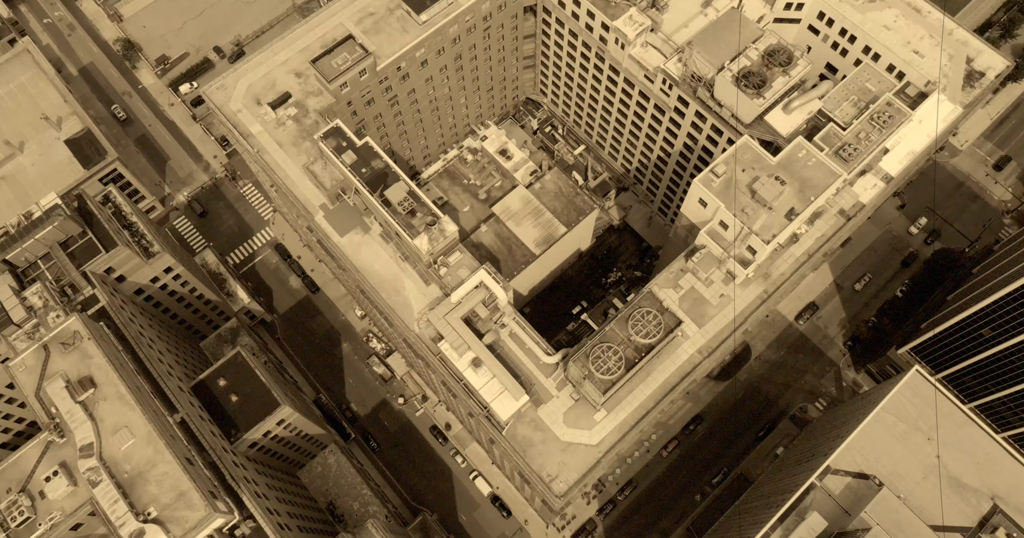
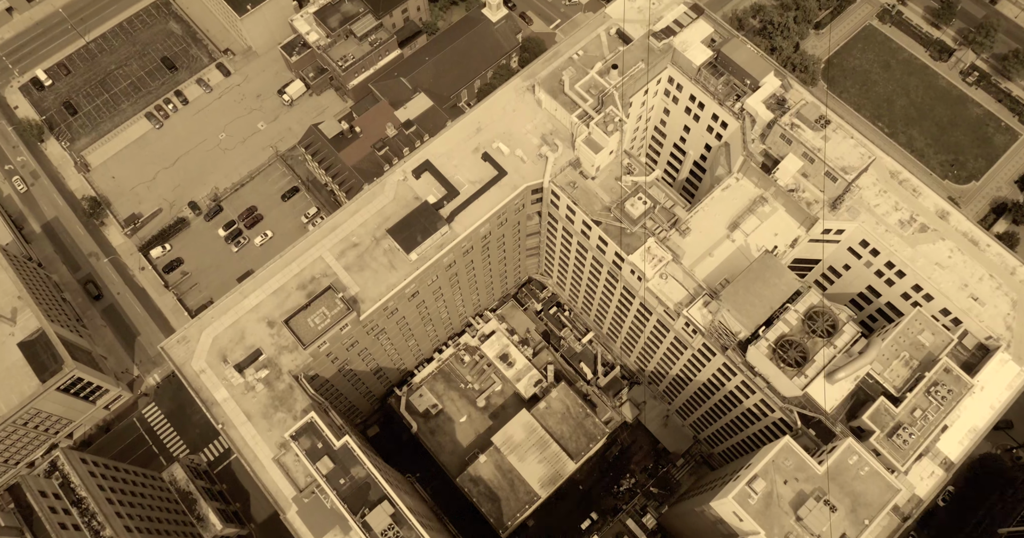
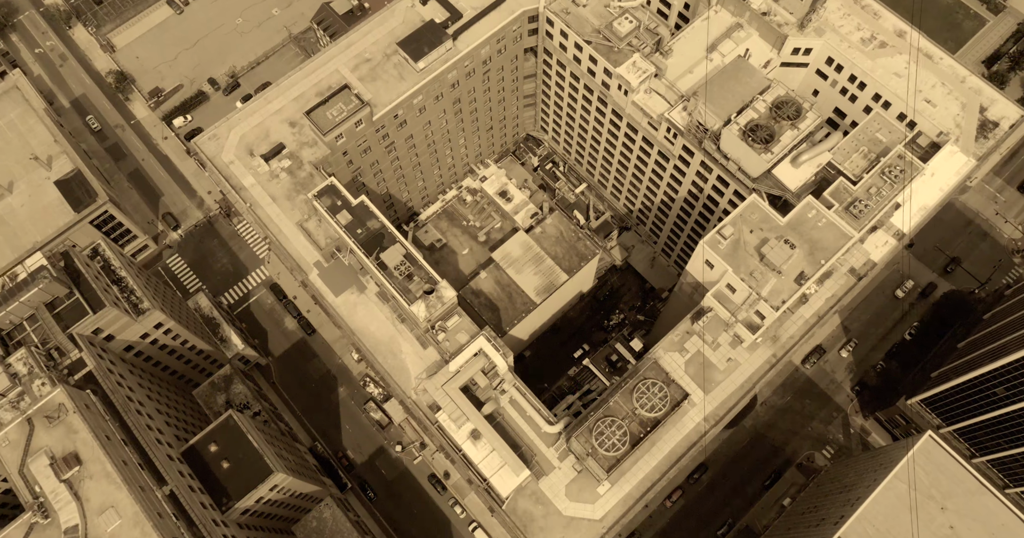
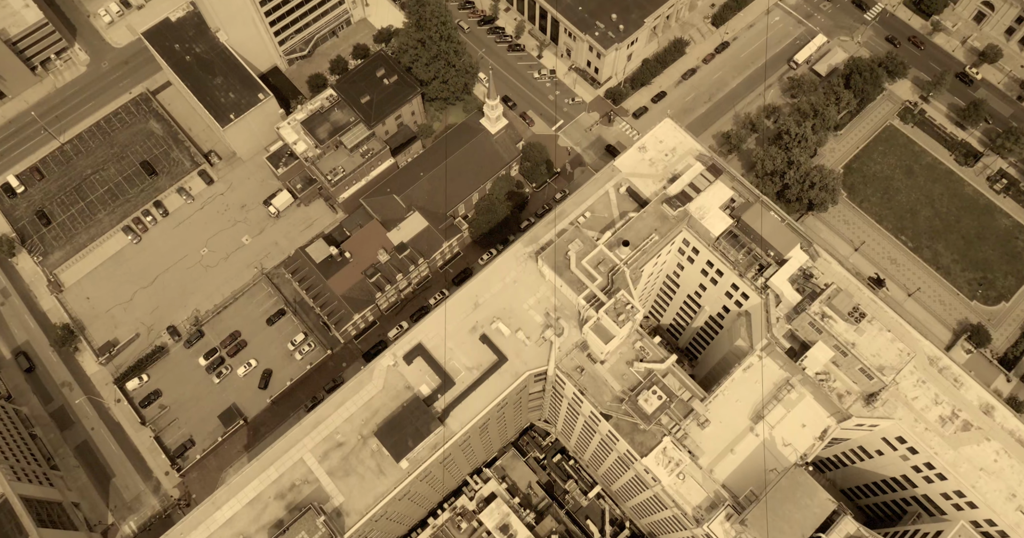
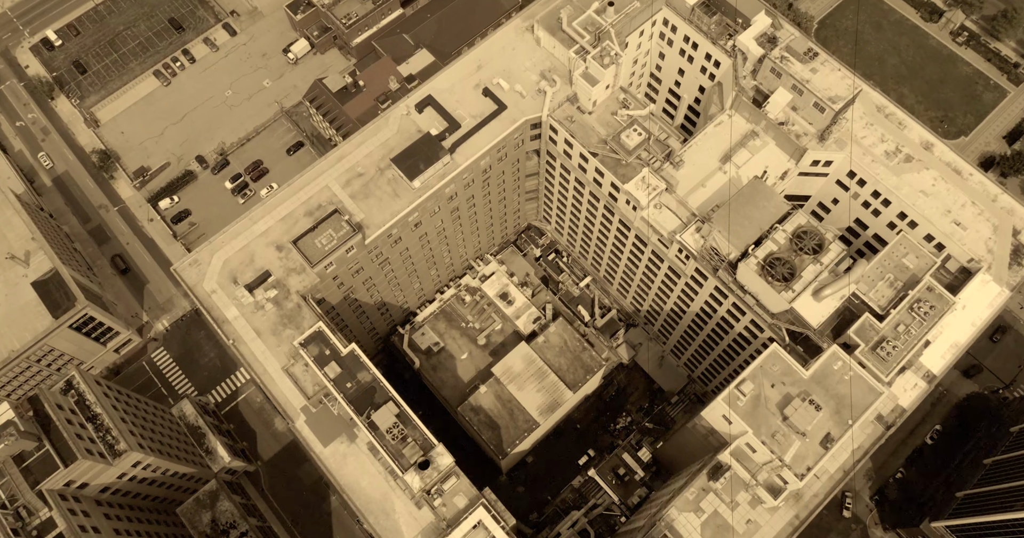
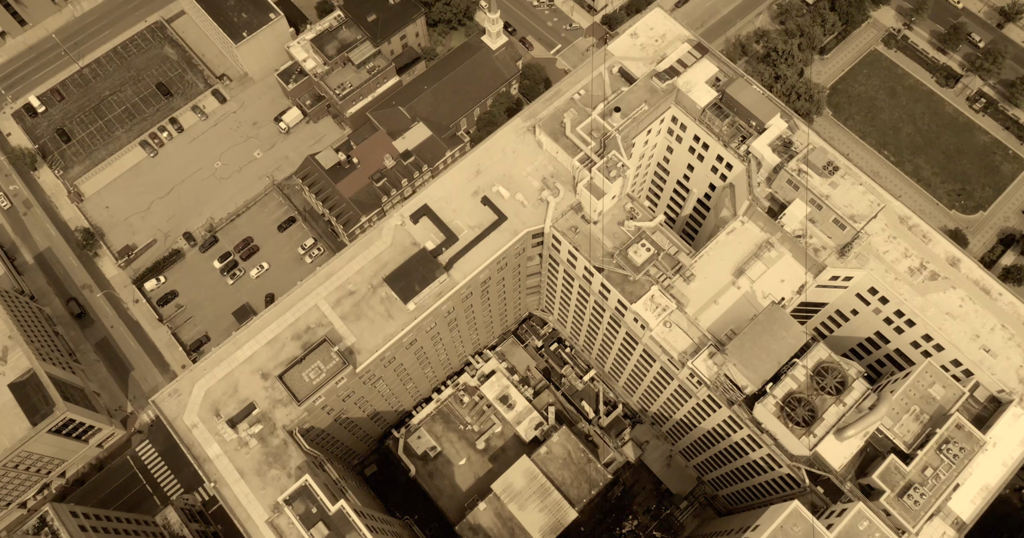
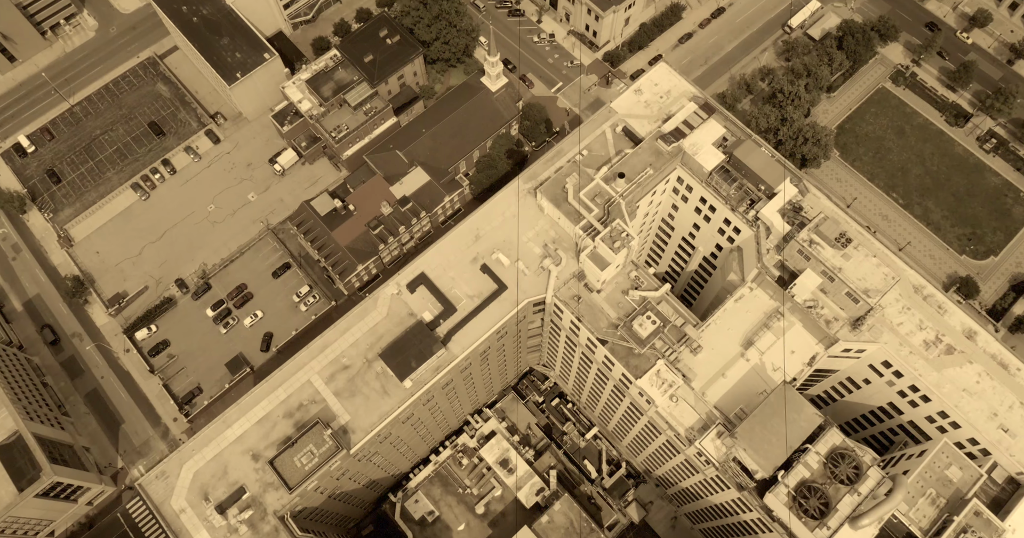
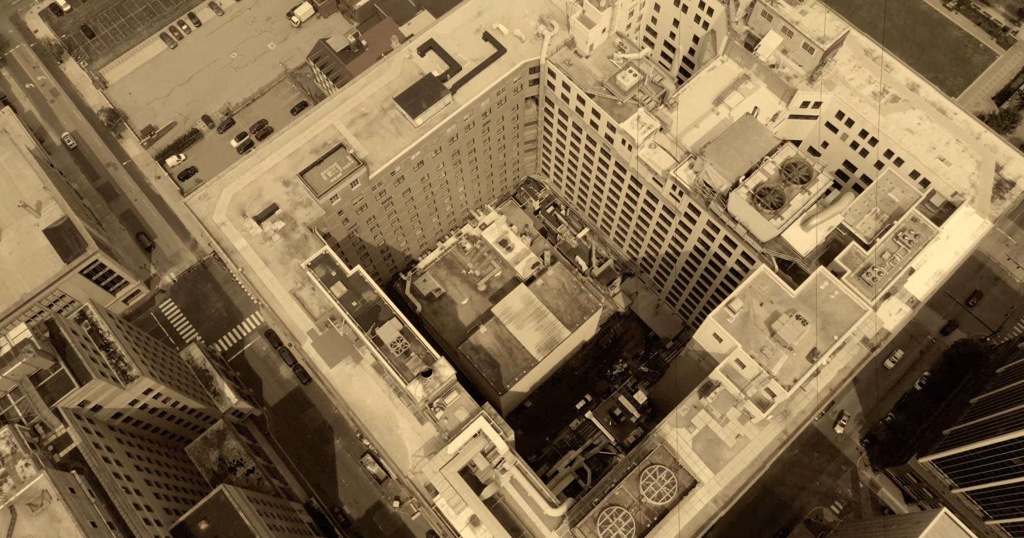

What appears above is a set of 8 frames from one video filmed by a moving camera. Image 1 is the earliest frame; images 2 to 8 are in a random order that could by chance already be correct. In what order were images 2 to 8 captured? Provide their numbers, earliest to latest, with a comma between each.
3, 8, 5, 2, 6, 7, 4
